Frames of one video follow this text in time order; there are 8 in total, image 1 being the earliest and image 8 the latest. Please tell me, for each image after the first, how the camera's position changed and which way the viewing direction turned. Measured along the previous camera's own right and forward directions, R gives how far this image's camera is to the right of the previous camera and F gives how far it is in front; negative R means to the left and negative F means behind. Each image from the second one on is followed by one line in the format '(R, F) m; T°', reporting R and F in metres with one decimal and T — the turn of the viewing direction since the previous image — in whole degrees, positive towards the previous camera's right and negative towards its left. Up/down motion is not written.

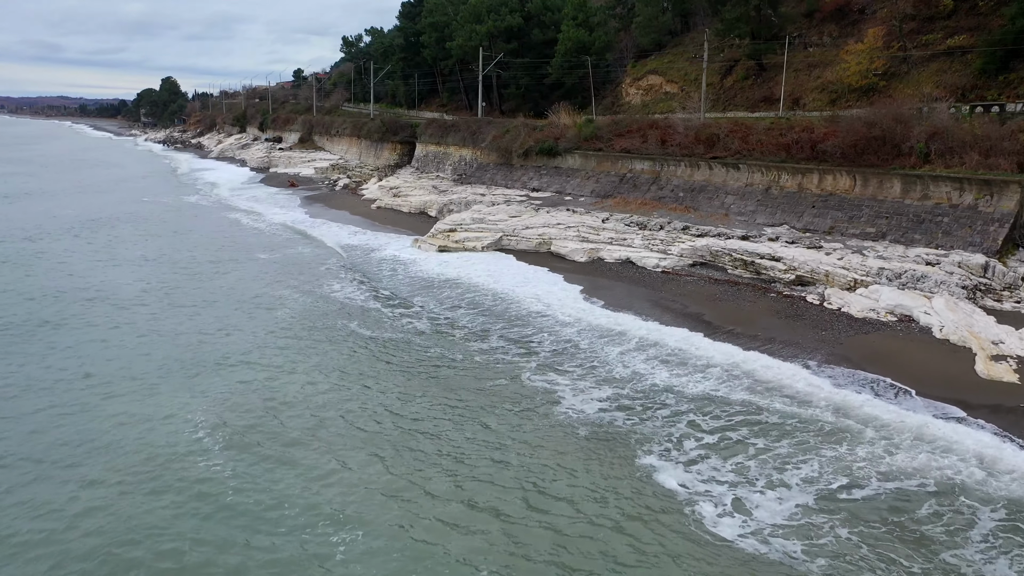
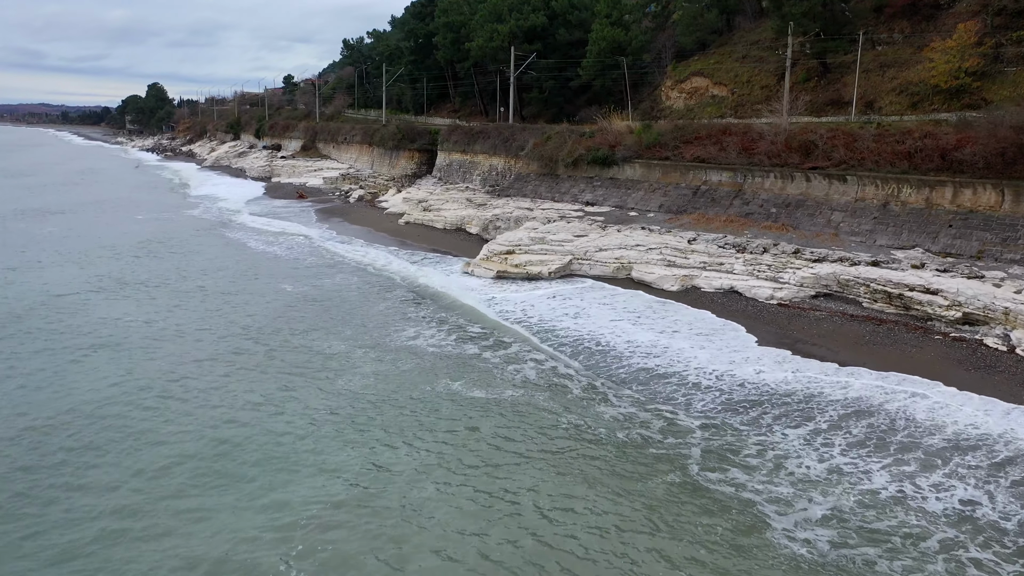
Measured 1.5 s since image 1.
(-2.0, +3.0) m; +1°
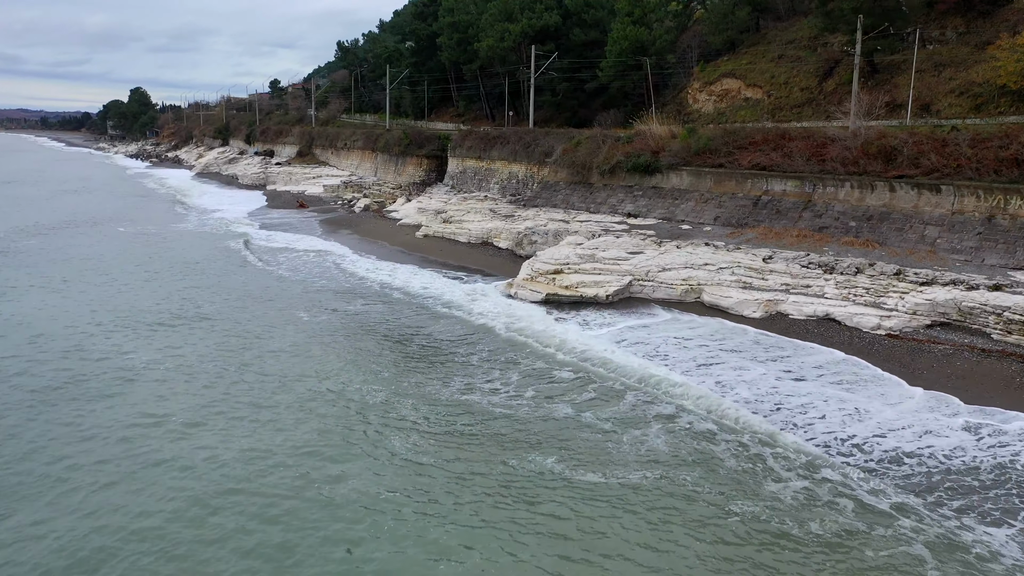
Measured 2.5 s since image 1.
(-1.4, +2.2) m; +1°
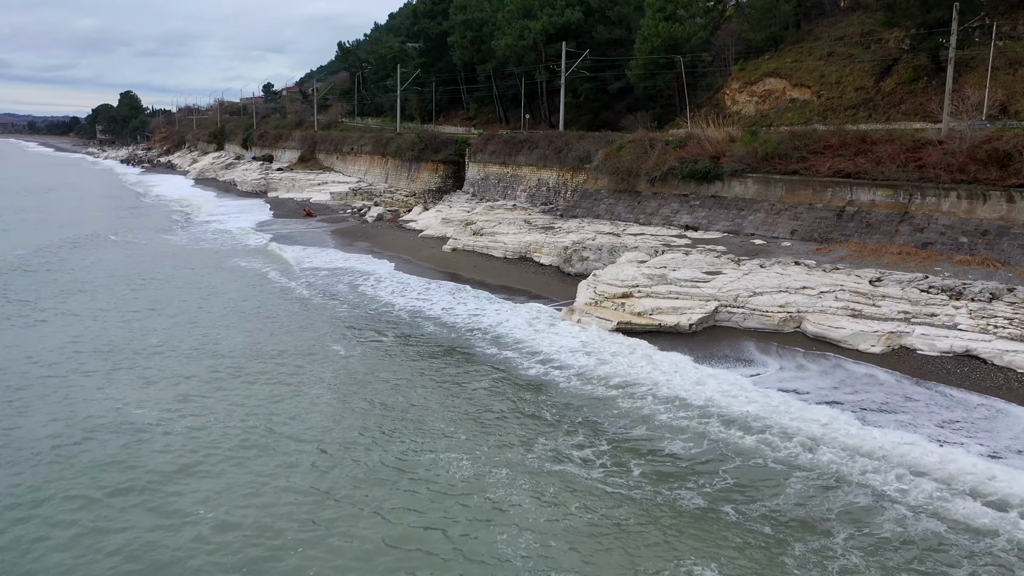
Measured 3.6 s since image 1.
(-1.3, +2.3) m; +1°
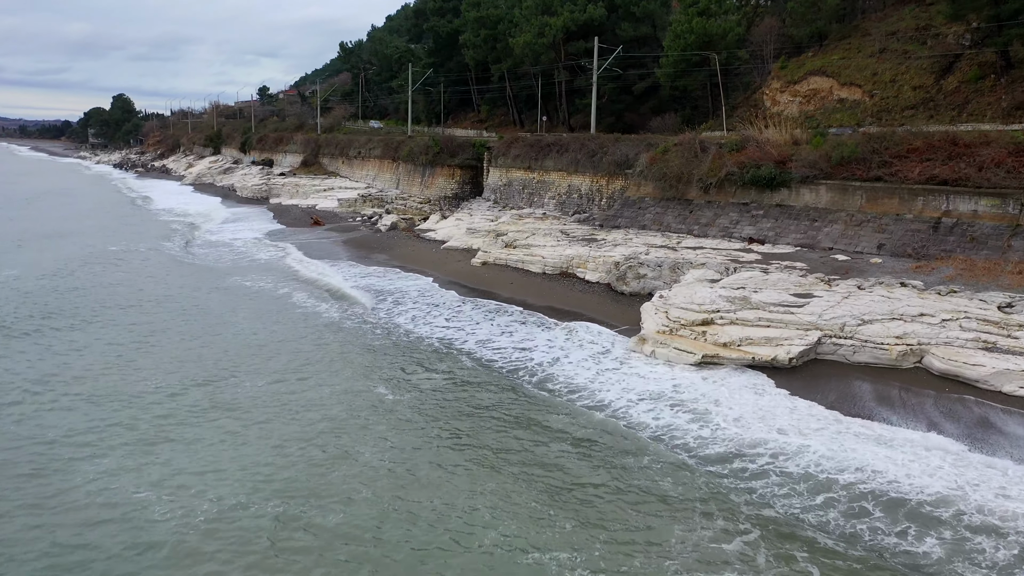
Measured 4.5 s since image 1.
(-1.1, +2.1) m; 0°
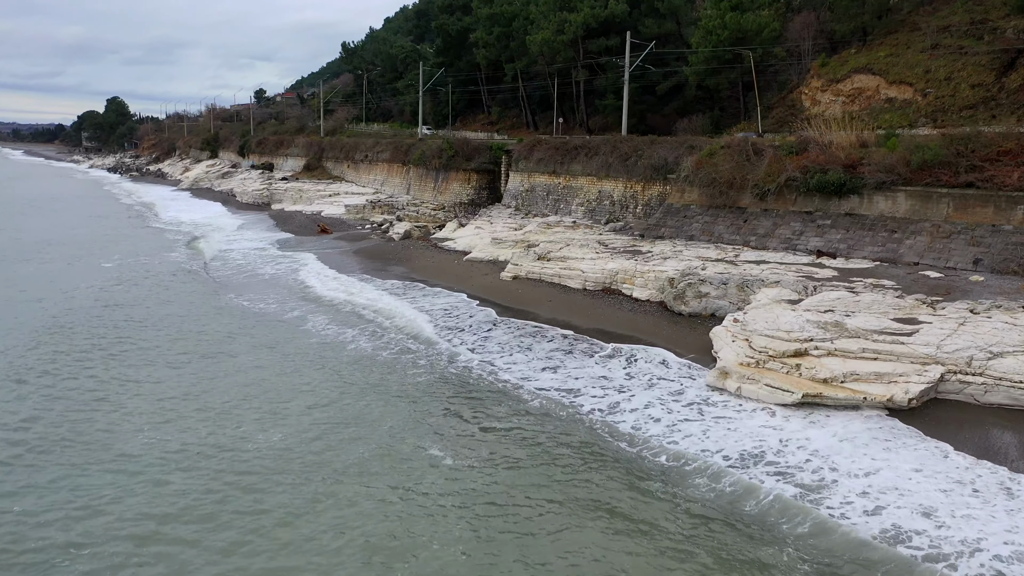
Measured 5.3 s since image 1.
(-0.9, +1.8) m; 0°
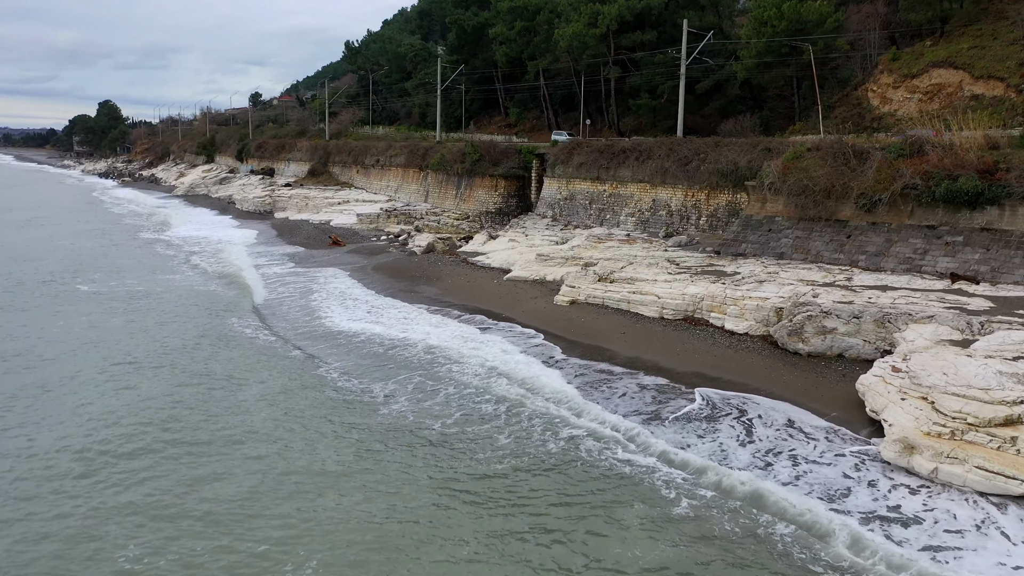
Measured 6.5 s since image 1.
(-1.3, +2.7) m; 0°
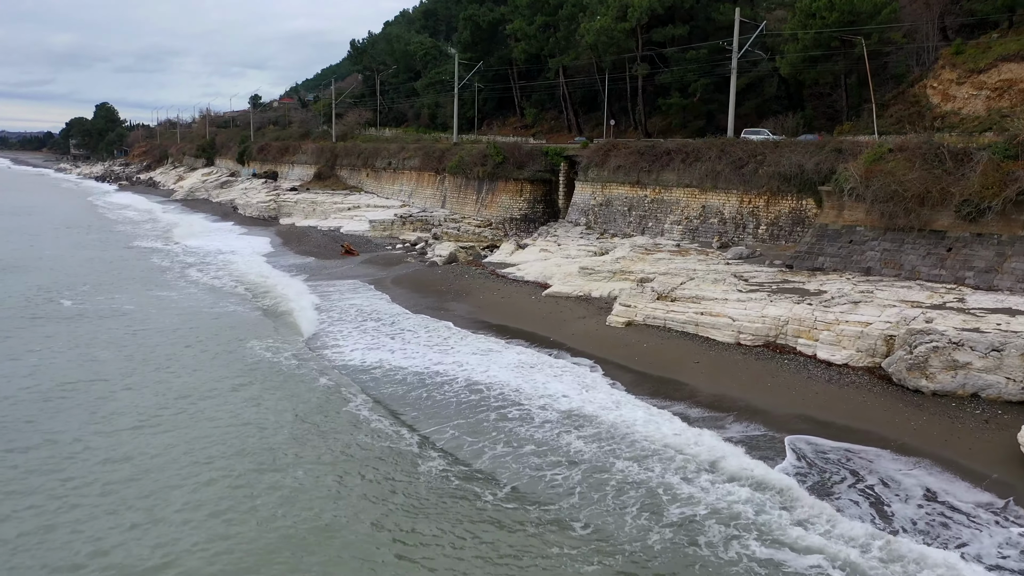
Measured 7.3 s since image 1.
(-0.9, +1.9) m; 0°
